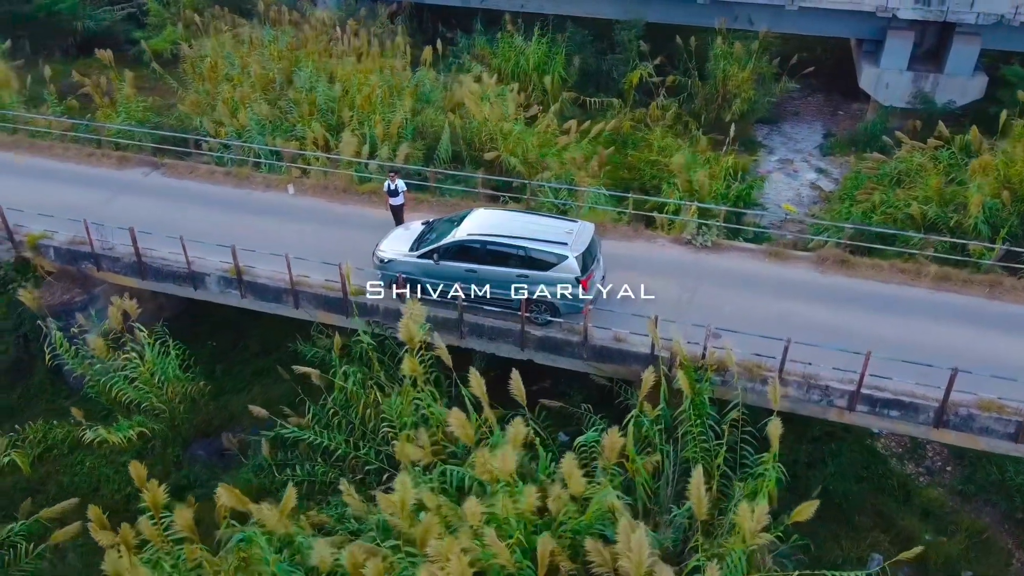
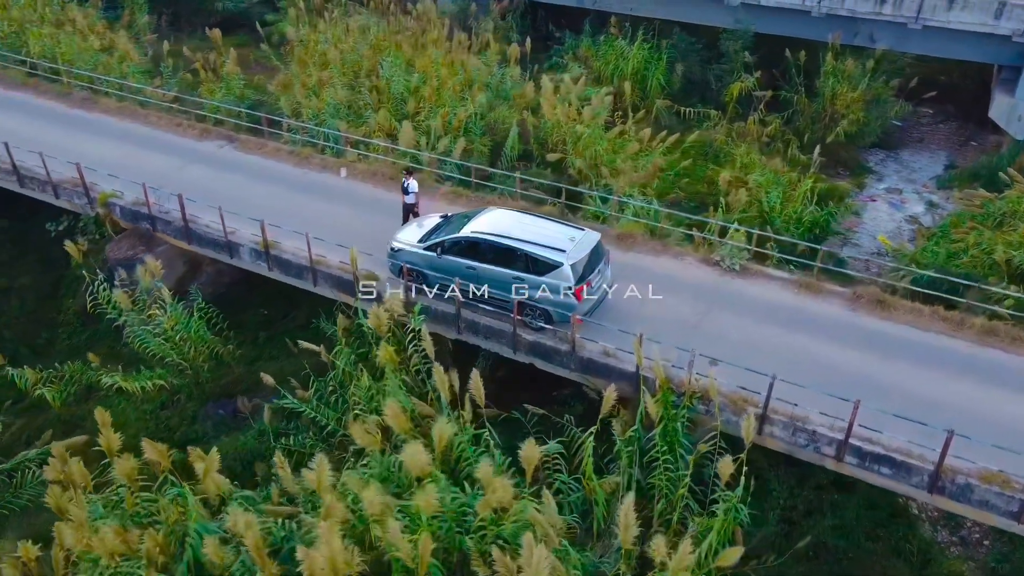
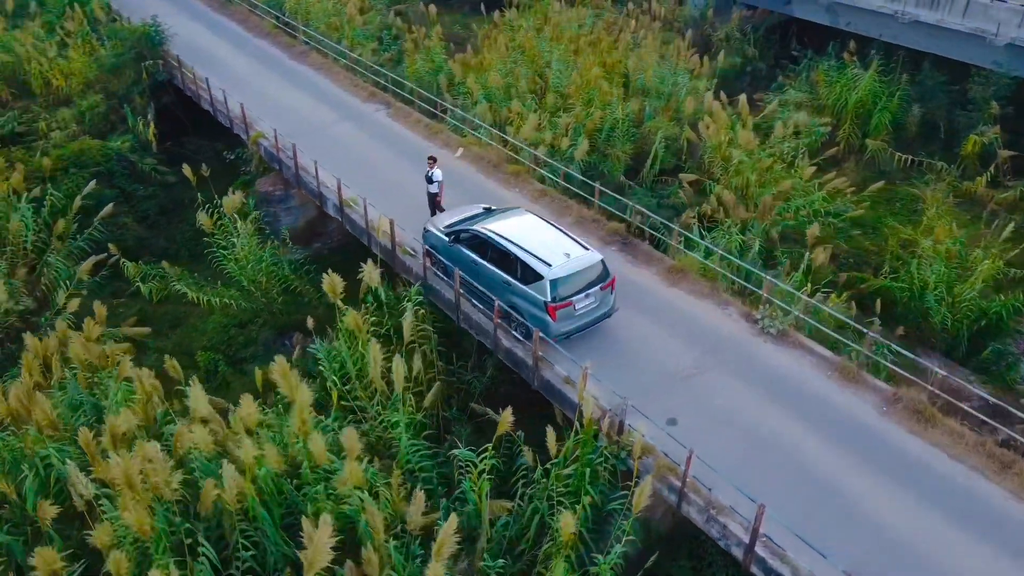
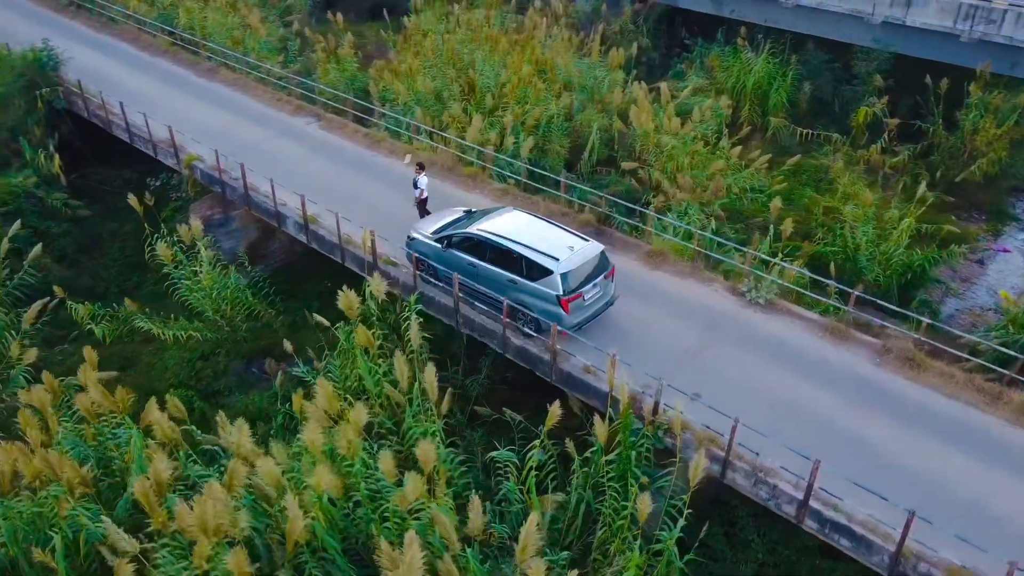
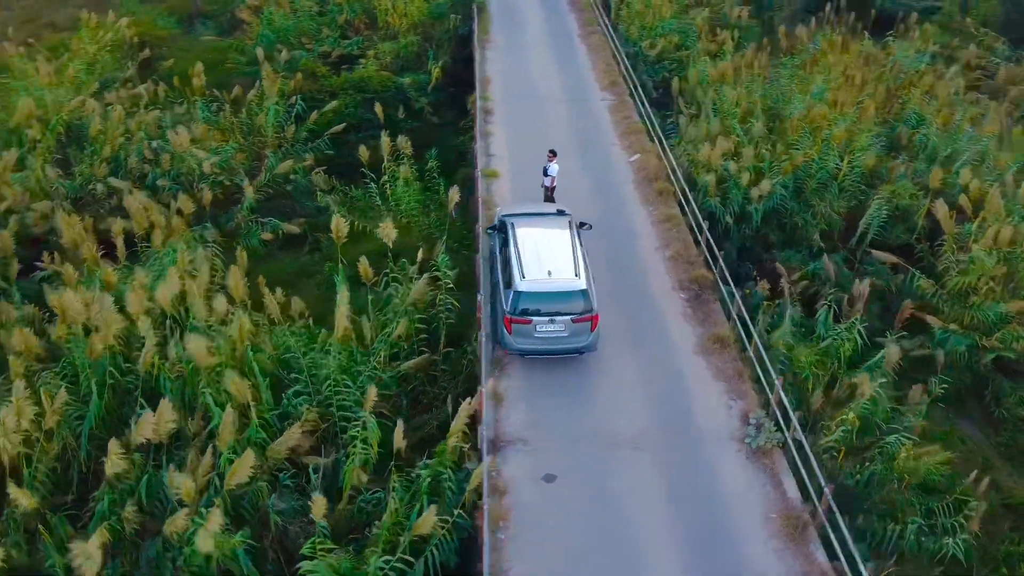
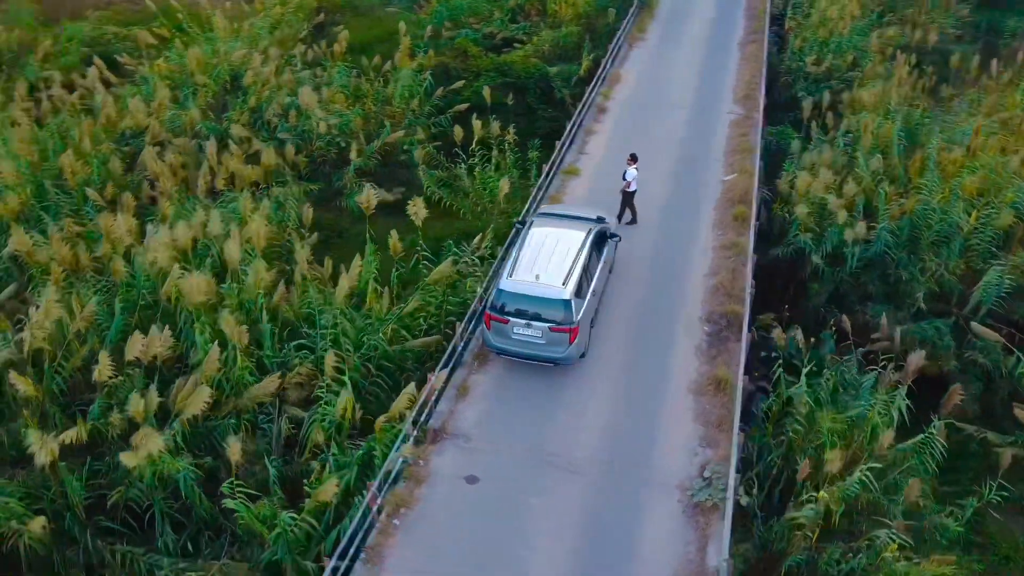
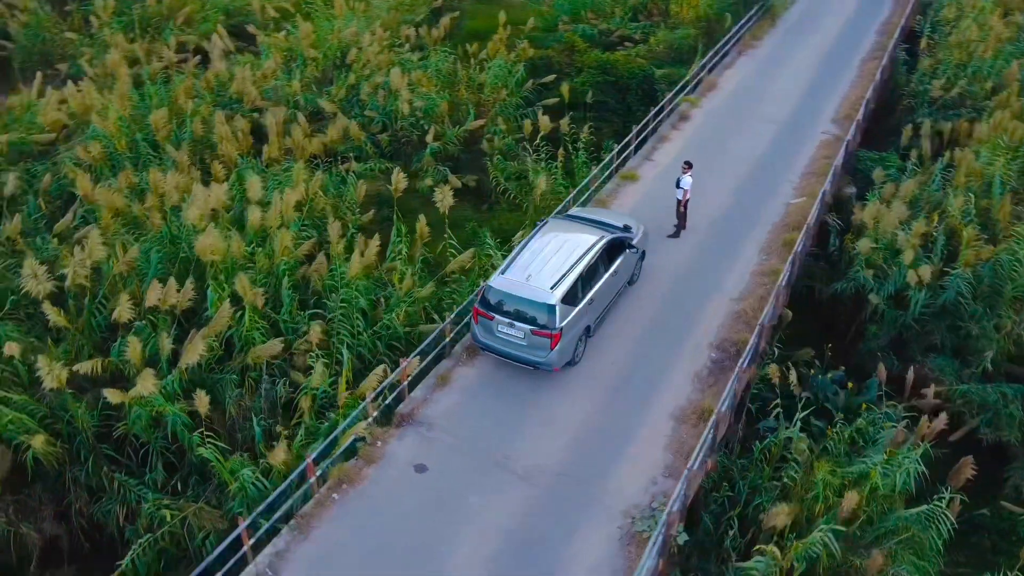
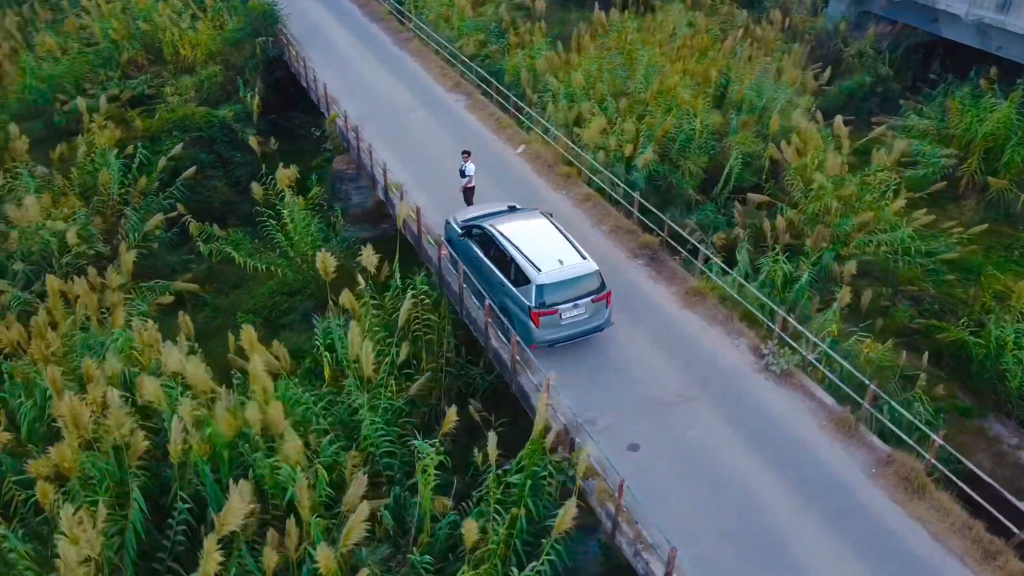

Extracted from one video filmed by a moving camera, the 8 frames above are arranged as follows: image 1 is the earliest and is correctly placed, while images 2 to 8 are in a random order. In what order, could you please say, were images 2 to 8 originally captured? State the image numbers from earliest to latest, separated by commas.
2, 4, 3, 8, 5, 6, 7
